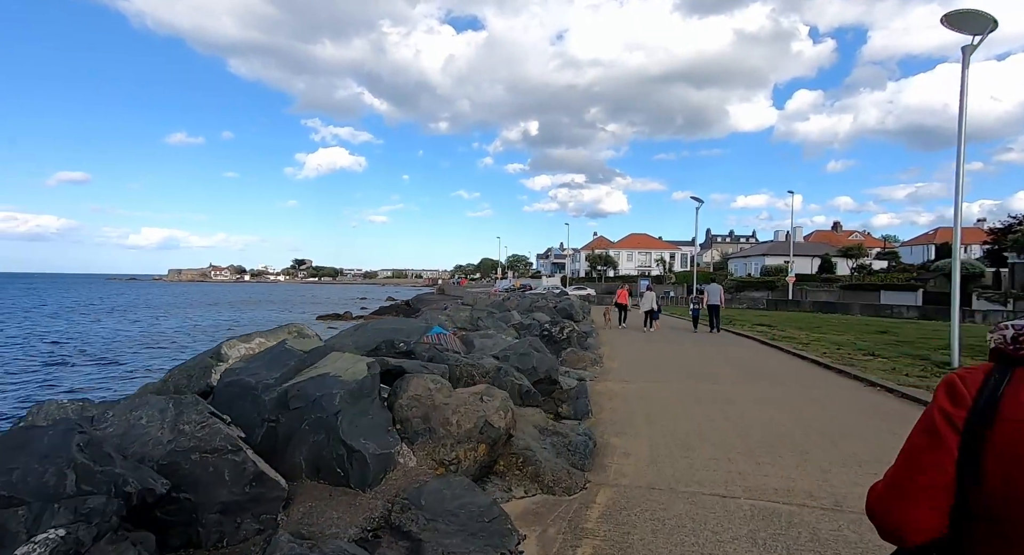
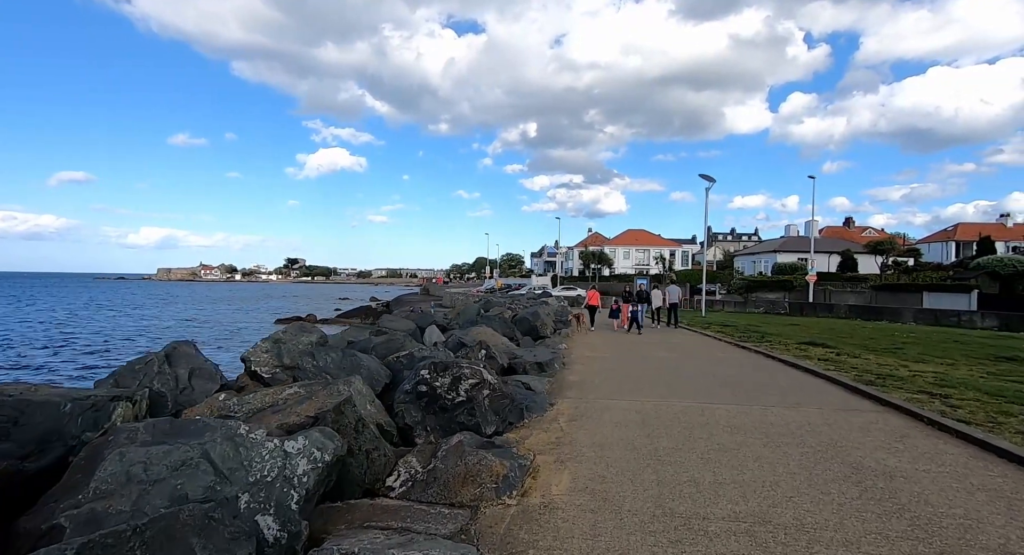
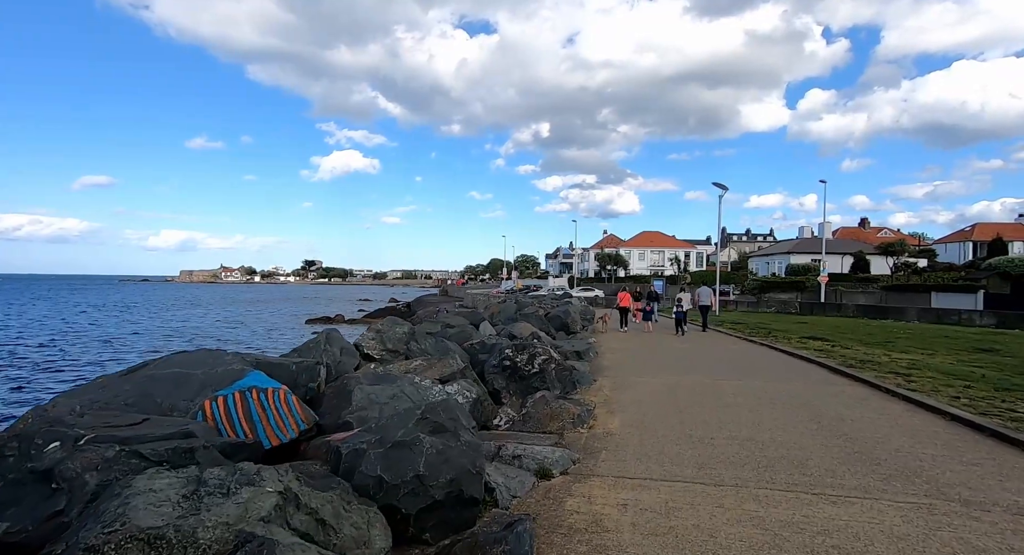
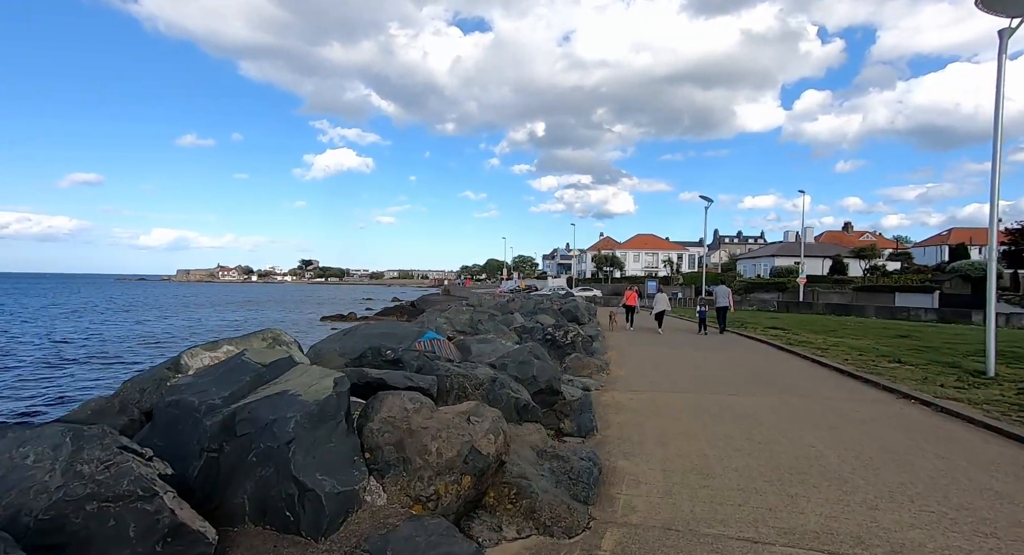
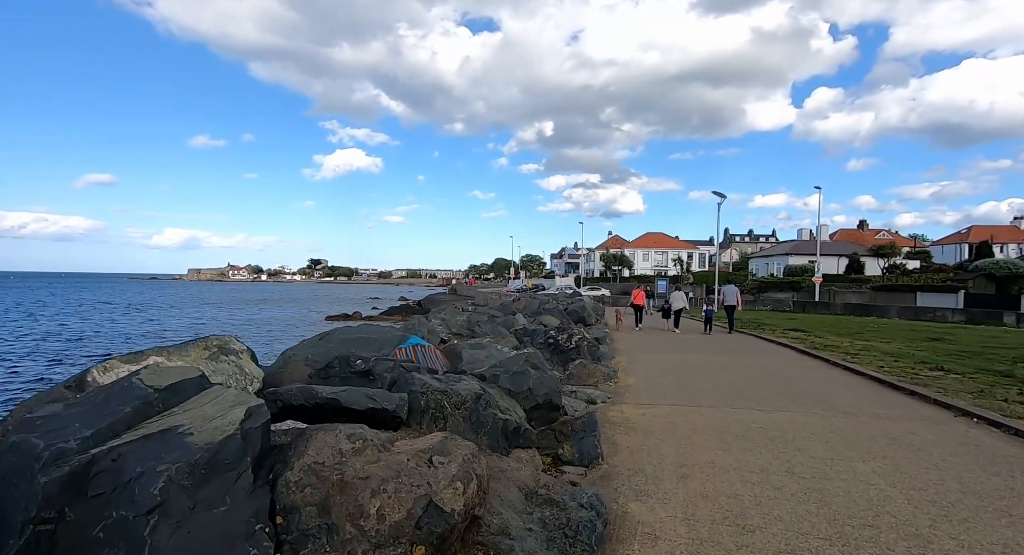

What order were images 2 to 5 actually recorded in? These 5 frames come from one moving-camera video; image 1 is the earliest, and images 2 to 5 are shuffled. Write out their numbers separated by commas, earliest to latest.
4, 5, 3, 2
